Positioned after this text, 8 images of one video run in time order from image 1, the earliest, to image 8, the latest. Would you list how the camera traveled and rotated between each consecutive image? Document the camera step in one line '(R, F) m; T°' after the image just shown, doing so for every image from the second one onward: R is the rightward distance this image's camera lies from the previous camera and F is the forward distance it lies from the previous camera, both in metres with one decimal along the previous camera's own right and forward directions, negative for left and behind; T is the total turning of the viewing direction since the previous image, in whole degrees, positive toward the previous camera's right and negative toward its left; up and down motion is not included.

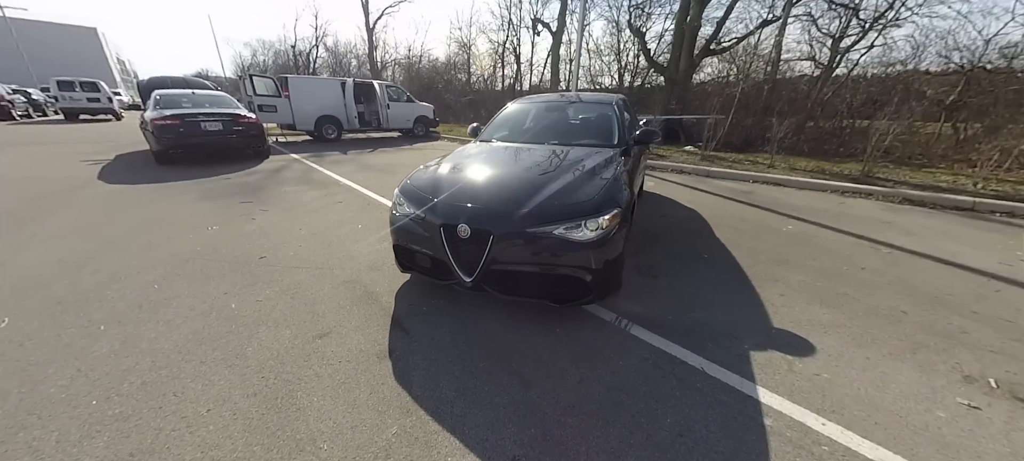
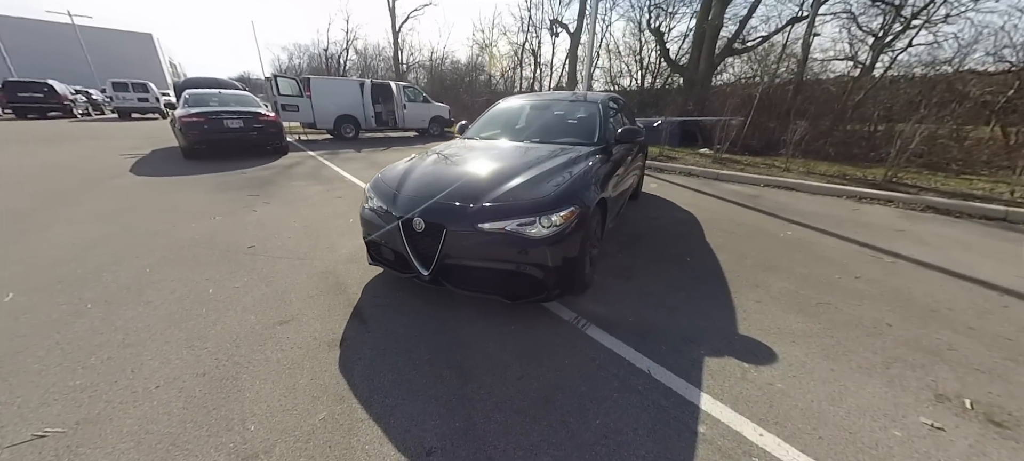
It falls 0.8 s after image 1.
(+0.5, 0.0) m; -4°
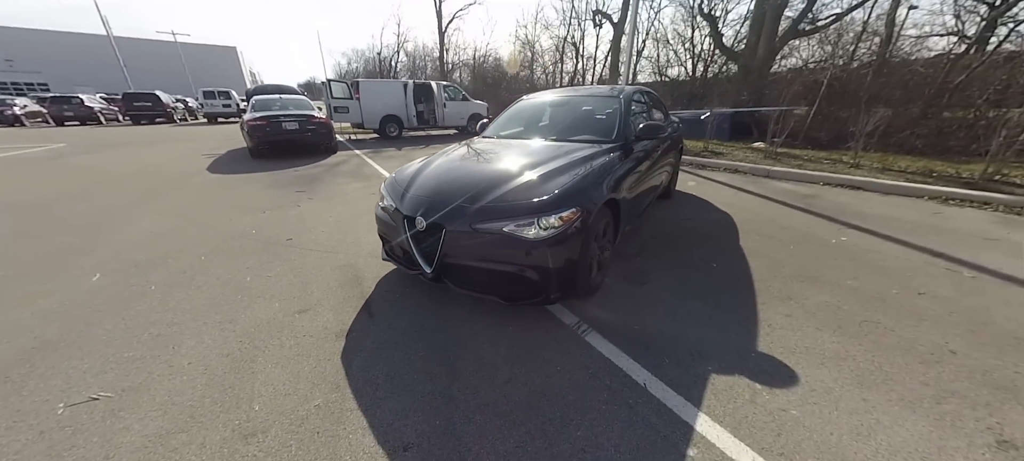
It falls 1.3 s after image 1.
(+0.3, 0.0) m; -8°
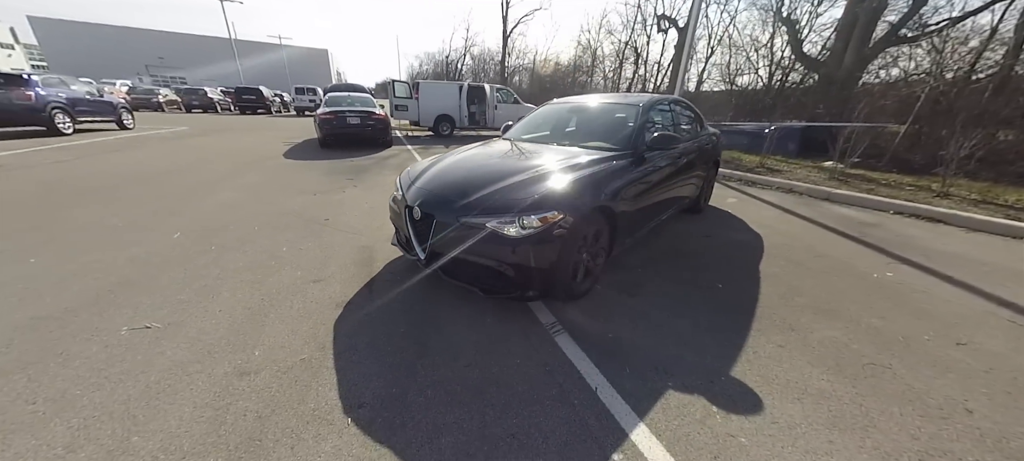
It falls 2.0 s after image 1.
(+0.5, -0.1) m; -9°
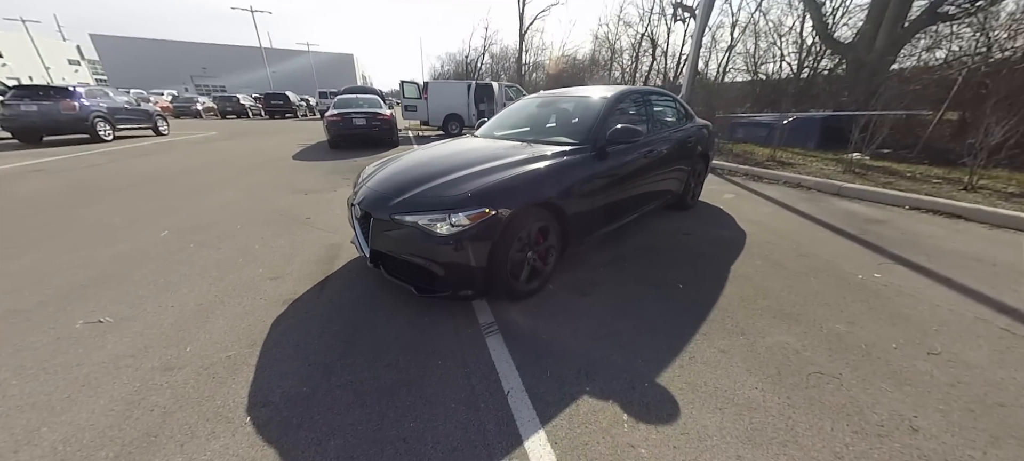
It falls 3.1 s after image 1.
(+0.6, +0.1) m; -4°
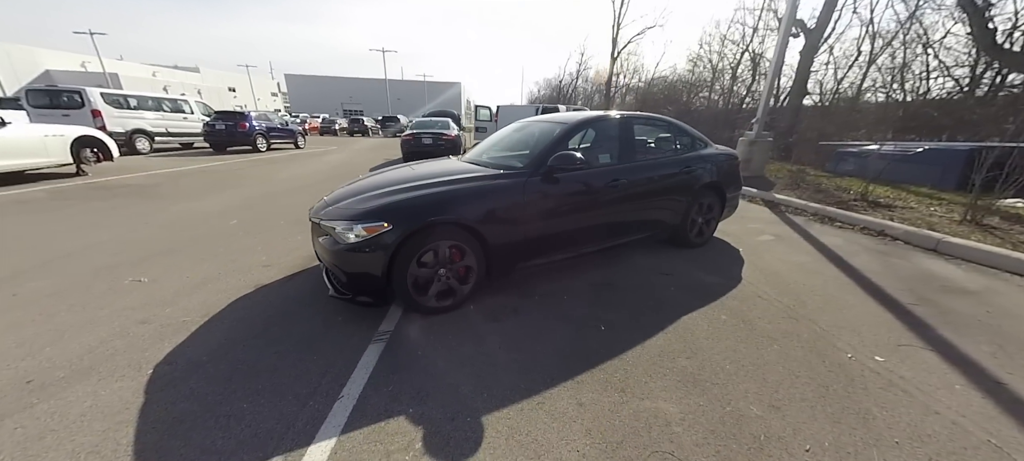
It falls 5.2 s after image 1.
(+1.3, +0.2) m; -15°
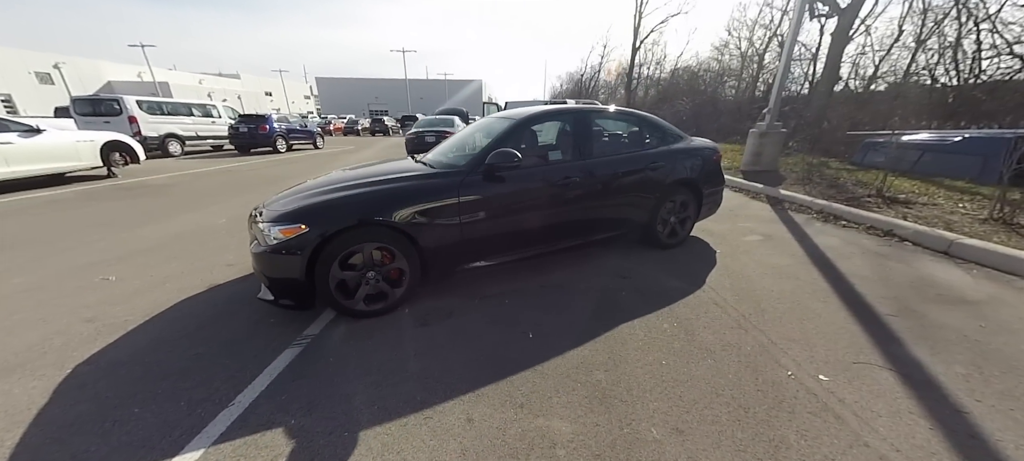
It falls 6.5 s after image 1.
(+0.7, +0.2) m; -4°
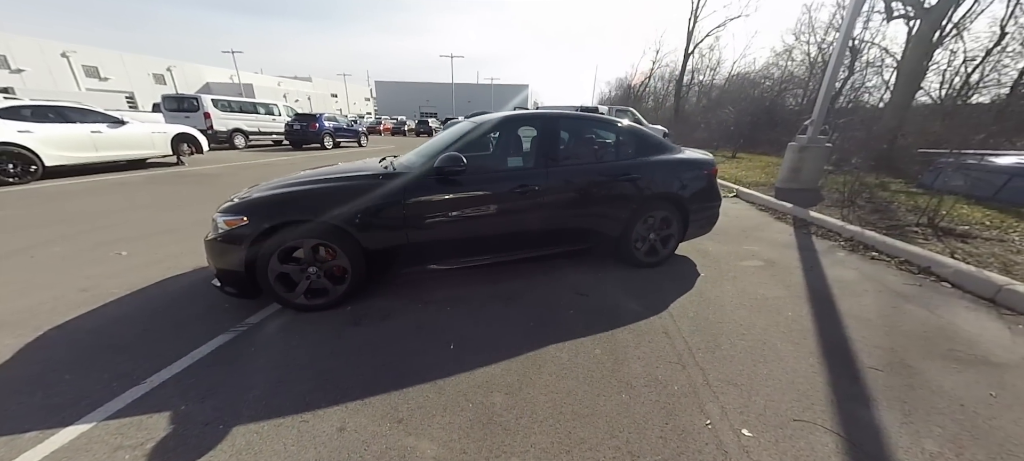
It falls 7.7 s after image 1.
(+0.8, +0.1) m; -7°
